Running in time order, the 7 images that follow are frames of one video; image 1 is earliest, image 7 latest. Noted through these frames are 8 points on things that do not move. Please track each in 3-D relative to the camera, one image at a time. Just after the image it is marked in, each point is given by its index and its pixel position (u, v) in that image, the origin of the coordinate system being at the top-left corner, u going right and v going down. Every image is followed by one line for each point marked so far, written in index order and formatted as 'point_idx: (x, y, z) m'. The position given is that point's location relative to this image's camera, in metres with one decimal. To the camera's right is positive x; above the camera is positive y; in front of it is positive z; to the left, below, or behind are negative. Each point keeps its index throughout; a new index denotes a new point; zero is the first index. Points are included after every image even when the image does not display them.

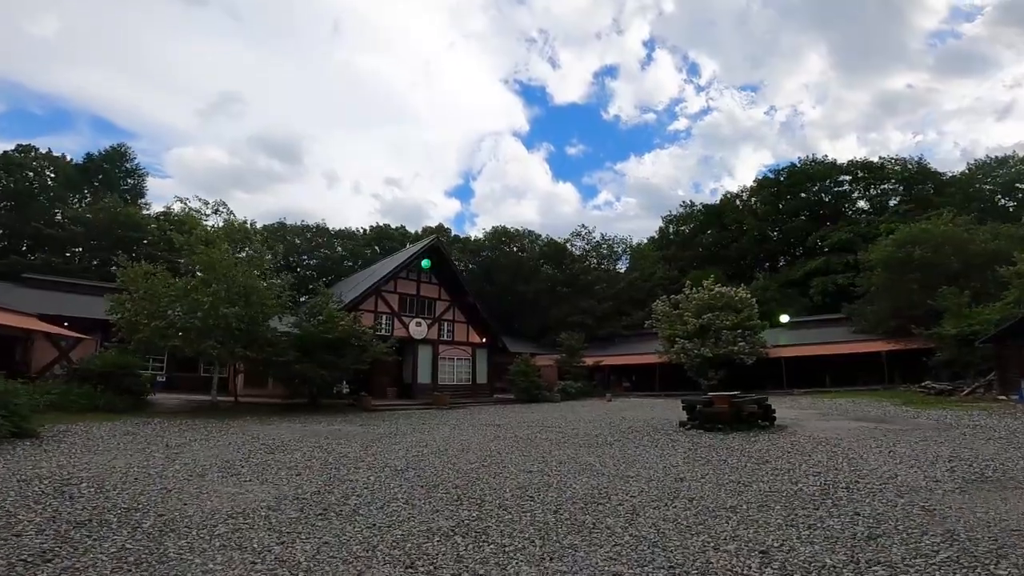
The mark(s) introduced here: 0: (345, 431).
0: (-3.4, -2.9, +12.5) m
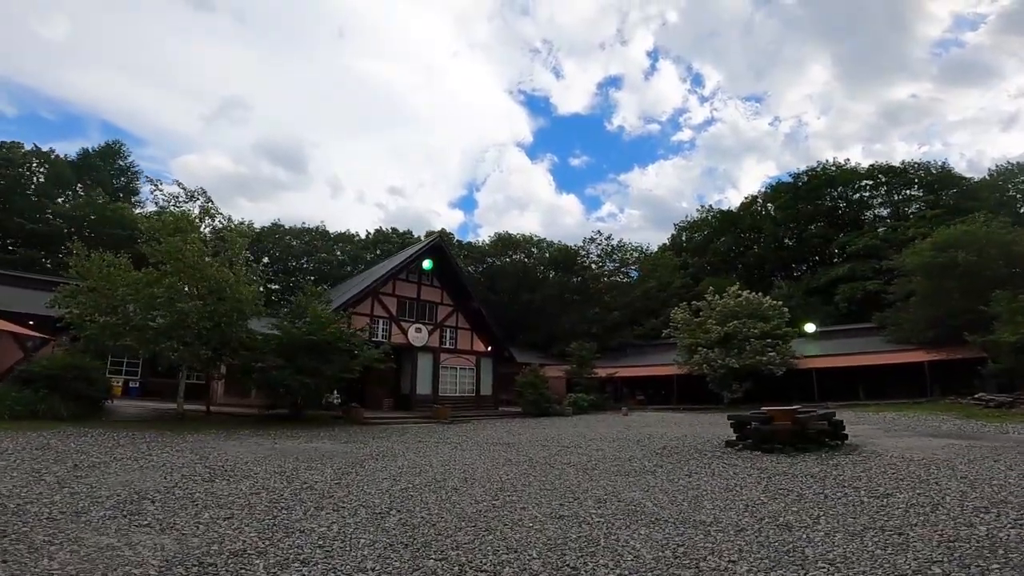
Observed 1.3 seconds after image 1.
0: (-3.2, -2.7, +10.3) m
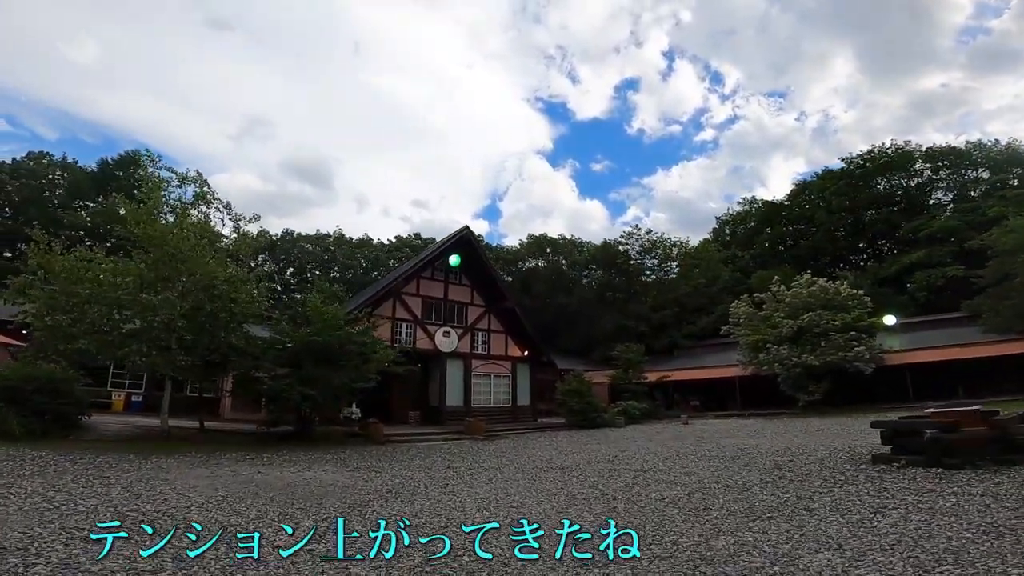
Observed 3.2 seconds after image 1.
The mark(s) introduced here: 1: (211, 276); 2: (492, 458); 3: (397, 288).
0: (-2.4, -2.4, +7.5) m
1: (-6.1, +0.2, +12.3) m
2: (-0.3, -3.0, +10.7) m
3: (-3.5, 0.0, +18.9) m
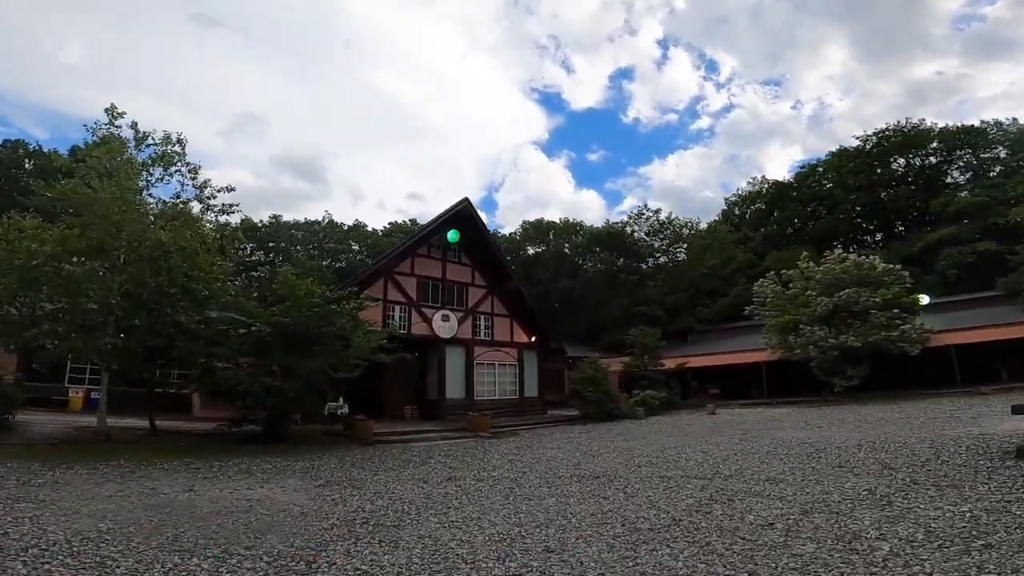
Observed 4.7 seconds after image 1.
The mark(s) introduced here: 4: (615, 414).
0: (-2.1, -1.9, +5.3) m
1: (-5.9, +0.7, +10.0) m
2: (-0.1, -2.4, +8.5) m
3: (-3.4, +0.6, +16.7) m
4: (+3.1, -3.7, +18.1) m
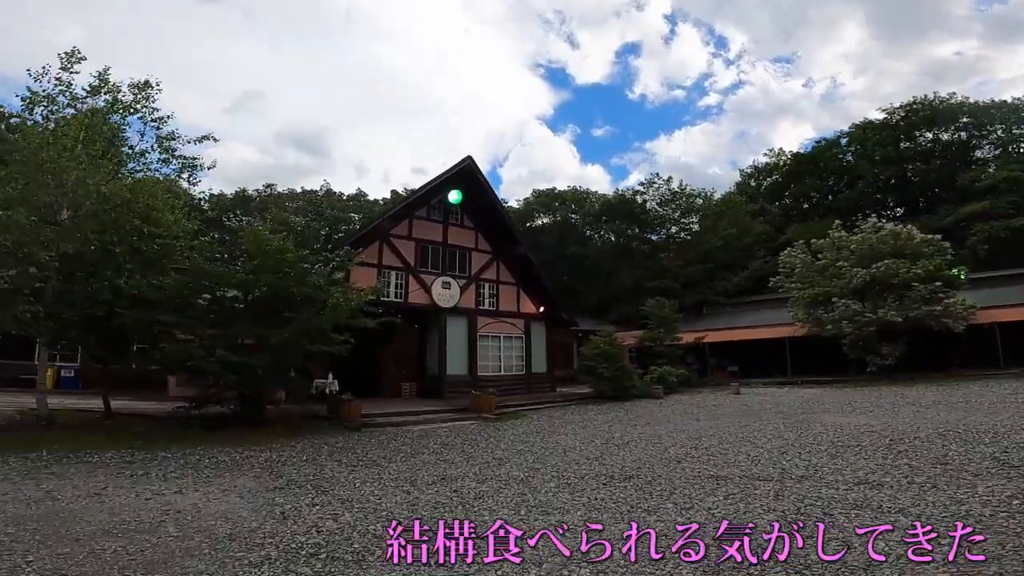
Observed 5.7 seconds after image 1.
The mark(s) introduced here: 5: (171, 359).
0: (-2.0, -1.5, +3.8) m
1: (-5.7, +1.3, +8.4) m
2: (0.0, -1.9, +7.0) m
3: (-3.2, +1.5, +15.1) m
4: (+3.3, -2.9, +16.6) m
5: (-4.6, -1.0, +8.3) m
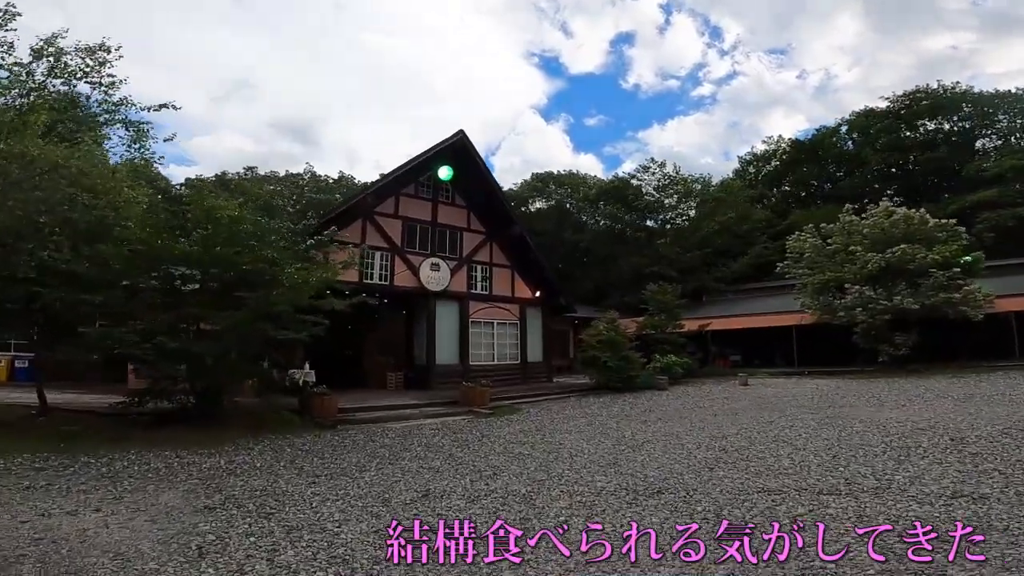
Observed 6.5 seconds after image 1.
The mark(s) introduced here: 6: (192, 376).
0: (-2.0, -1.3, +2.6) m
1: (-5.7, +1.7, +7.1) m
2: (0.0, -1.6, +5.8) m
3: (-3.3, +1.9, +13.8) m
4: (+3.1, -2.4, +15.5) m
5: (-4.6, -0.7, +7.1) m
6: (-4.0, -1.1, +7.7) m
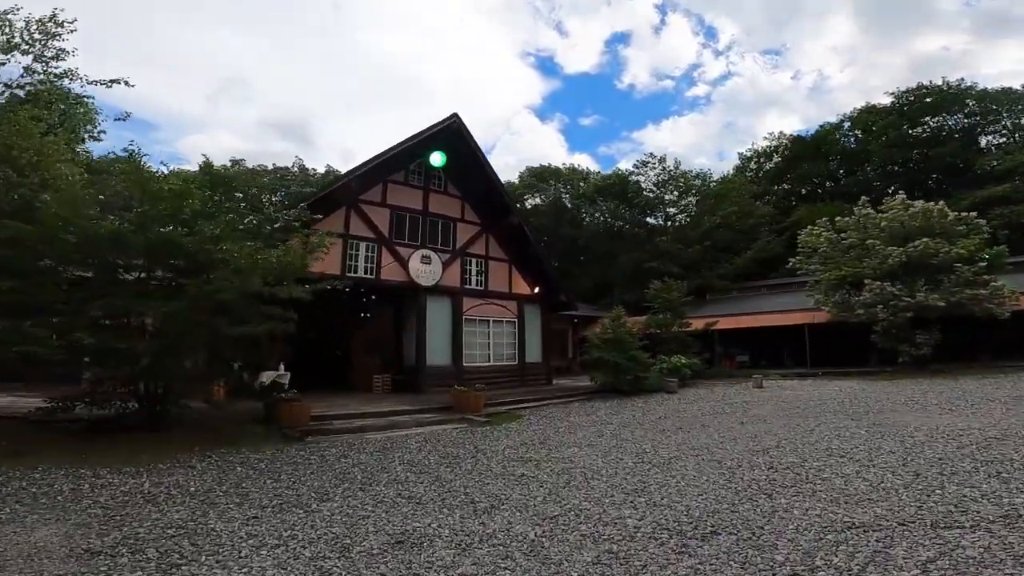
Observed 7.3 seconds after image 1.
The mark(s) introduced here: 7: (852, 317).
0: (-1.9, -1.1, +1.4) m
1: (-5.7, +1.8, +5.9) m
2: (0.0, -1.5, +4.7) m
3: (-3.3, +2.0, +12.6) m
4: (+3.0, -2.3, +14.4) m
5: (-4.6, -0.5, +5.8) m
6: (-4.0, -0.9, +6.4) m
7: (+9.8, -0.9, +17.6) m
